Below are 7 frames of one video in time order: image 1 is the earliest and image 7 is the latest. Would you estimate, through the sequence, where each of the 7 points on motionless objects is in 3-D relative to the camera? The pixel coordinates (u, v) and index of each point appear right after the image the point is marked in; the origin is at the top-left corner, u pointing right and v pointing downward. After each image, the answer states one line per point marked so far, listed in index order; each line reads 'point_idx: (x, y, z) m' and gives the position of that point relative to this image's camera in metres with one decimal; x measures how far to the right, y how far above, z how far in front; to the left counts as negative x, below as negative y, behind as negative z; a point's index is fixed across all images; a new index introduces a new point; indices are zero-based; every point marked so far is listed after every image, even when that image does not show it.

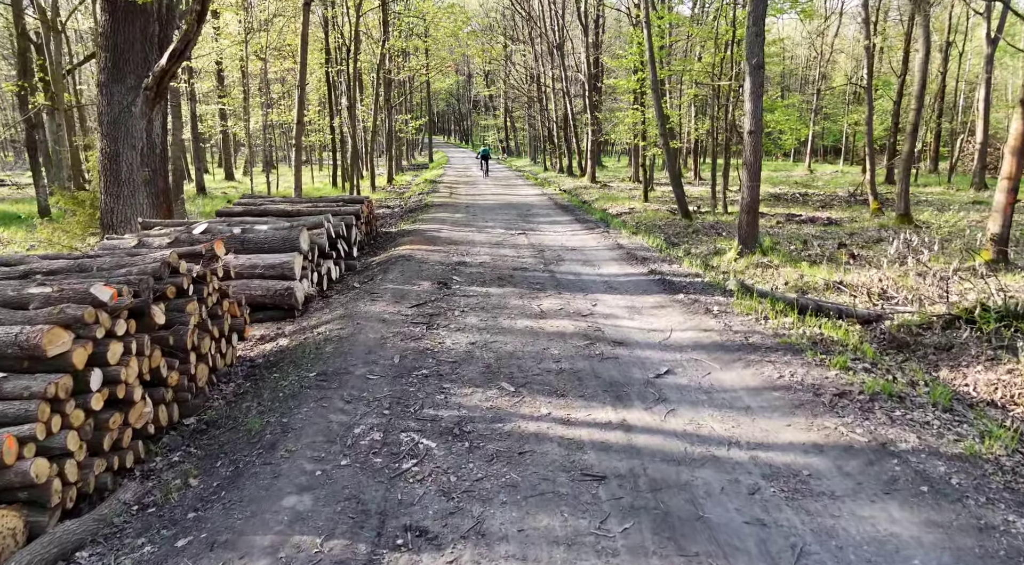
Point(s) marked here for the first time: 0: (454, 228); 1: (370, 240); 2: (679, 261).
0: (-1.4, +1.3, +17.3) m
1: (-3.1, +0.9, +16.0) m
2: (+2.8, +0.4, +12.4) m
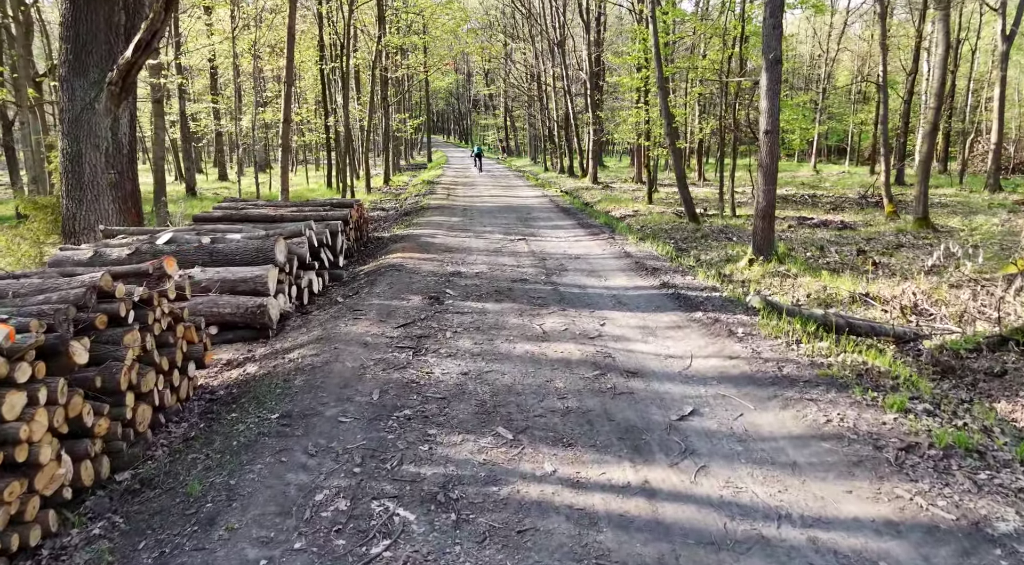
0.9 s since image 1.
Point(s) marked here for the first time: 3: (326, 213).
0: (-1.4, +1.1, +16.4) m
1: (-3.1, +0.7, +15.0) m
2: (+2.8, +0.2, +11.5) m
3: (-3.5, +1.3, +13.6) m
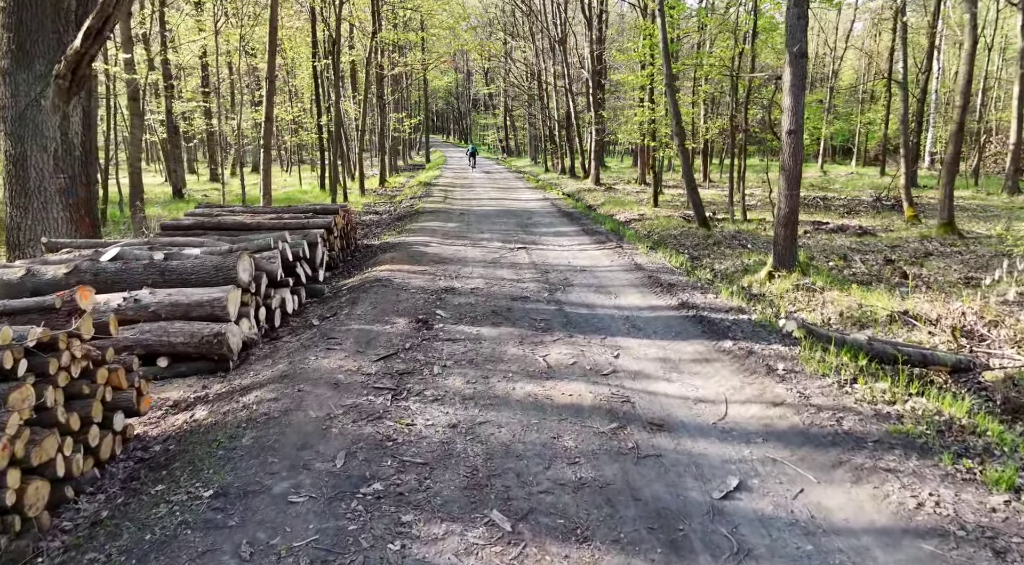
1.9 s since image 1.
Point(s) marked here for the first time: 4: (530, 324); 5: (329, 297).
0: (-1.4, +0.8, +15.2) m
1: (-3.1, +0.5, +13.8) m
2: (+2.8, -0.1, +10.3) m
3: (-3.5, +1.0, +12.4) m
4: (+0.2, -0.5, +8.4) m
5: (-2.6, -0.2, +10.3) m
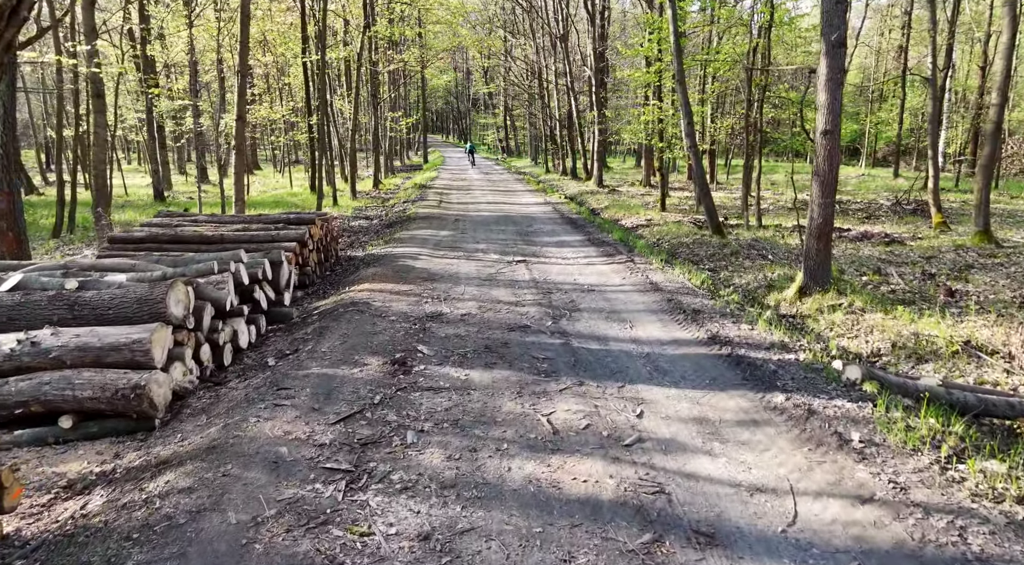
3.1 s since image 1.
0: (-1.4, +0.5, +13.7) m
1: (-3.1, +0.2, +12.3) m
2: (+2.7, -0.4, +8.8) m
3: (-3.5, +0.7, +10.9) m
4: (+0.2, -0.8, +6.9) m
5: (-2.6, -0.5, +8.8) m
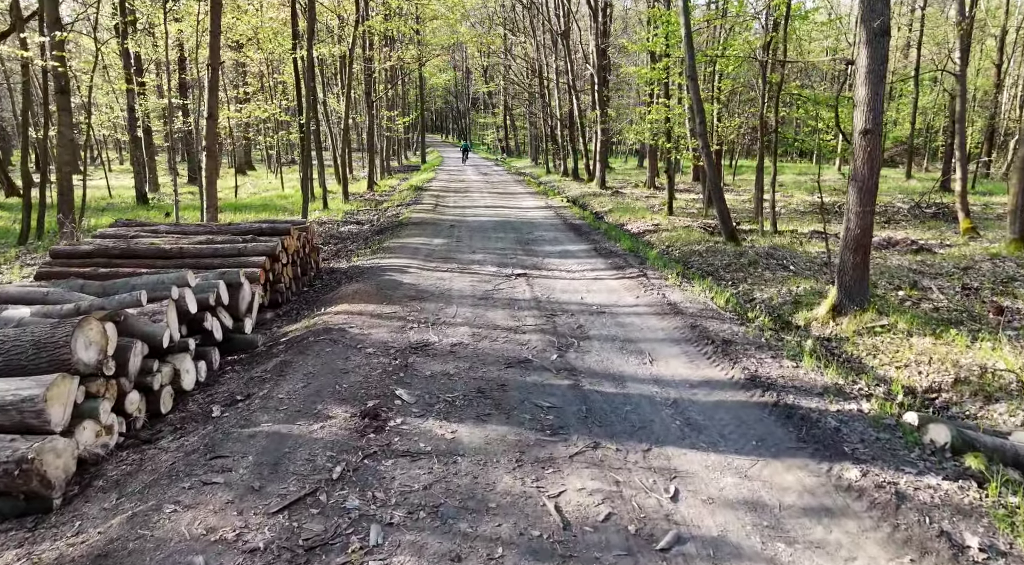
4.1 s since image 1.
0: (-1.5, +0.3, +12.4) m
1: (-3.2, -0.1, +11.0) m
2: (+2.7, -0.6, +7.5) m
3: (-3.5, +0.5, +9.6) m
4: (+0.2, -1.0, +5.6) m
5: (-2.6, -0.8, +7.5) m
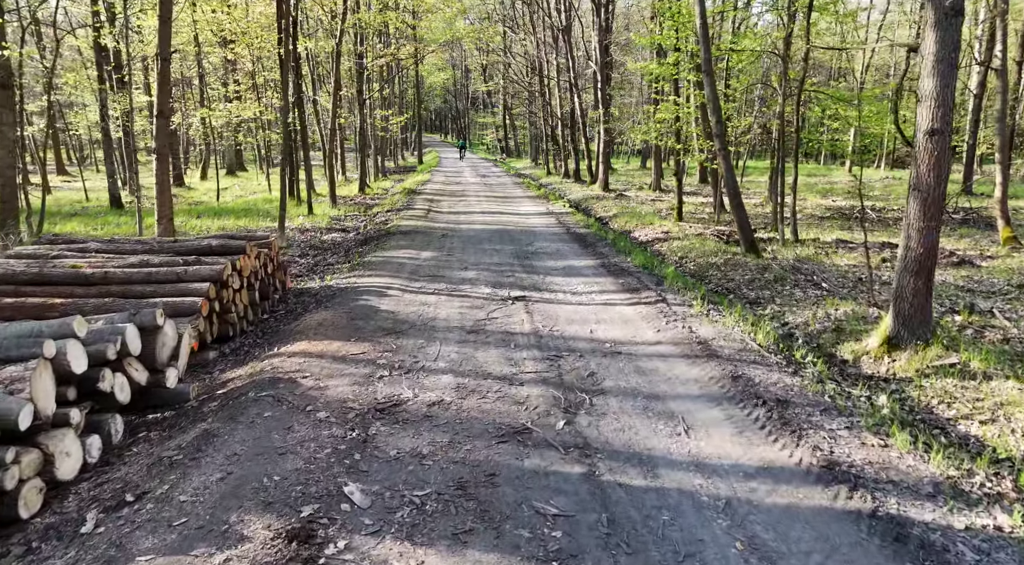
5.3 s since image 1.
0: (-1.5, -0.1, +10.7) m
1: (-3.2, -0.4, +9.3) m
2: (+2.7, -1.0, +5.8) m
3: (-3.6, +0.2, +8.0) m
4: (+0.1, -1.4, +3.9) m
5: (-2.6, -1.1, +5.8) m
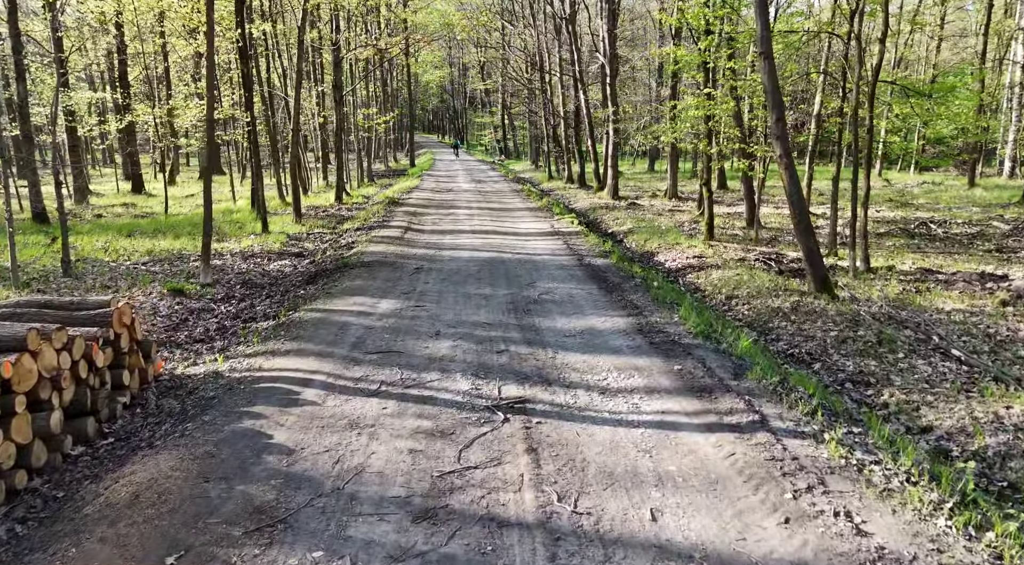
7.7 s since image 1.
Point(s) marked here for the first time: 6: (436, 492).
0: (-1.6, -0.9, +6.7) m
1: (-3.3, -1.2, +5.3) m
2: (+2.6, -1.8, +1.8) m
3: (-3.6, -0.7, +4.0) m
4: (0.0, -2.2, -0.1) m
5: (-2.7, -1.9, +1.8) m
6: (-0.5, -1.3, +4.5) m
